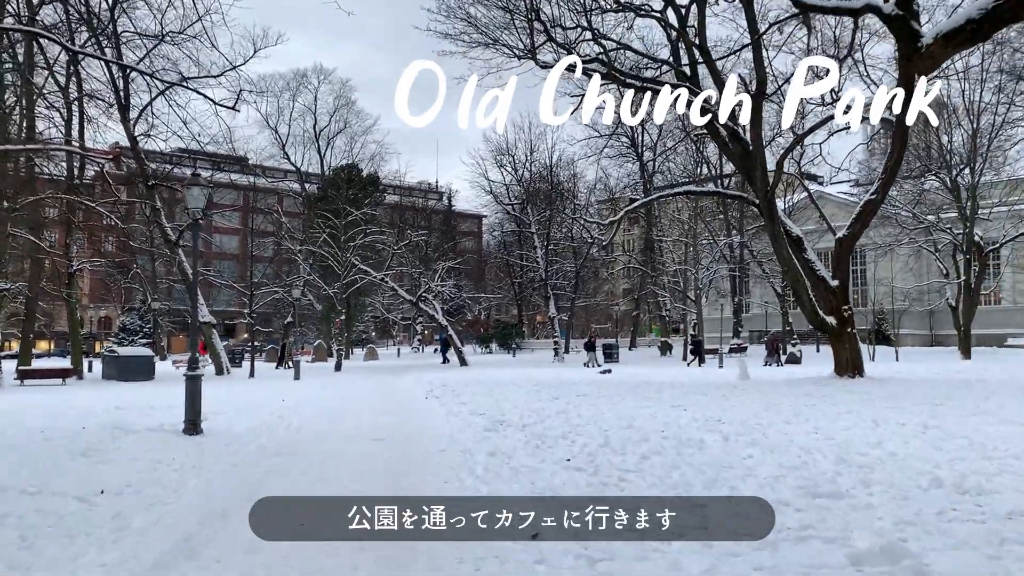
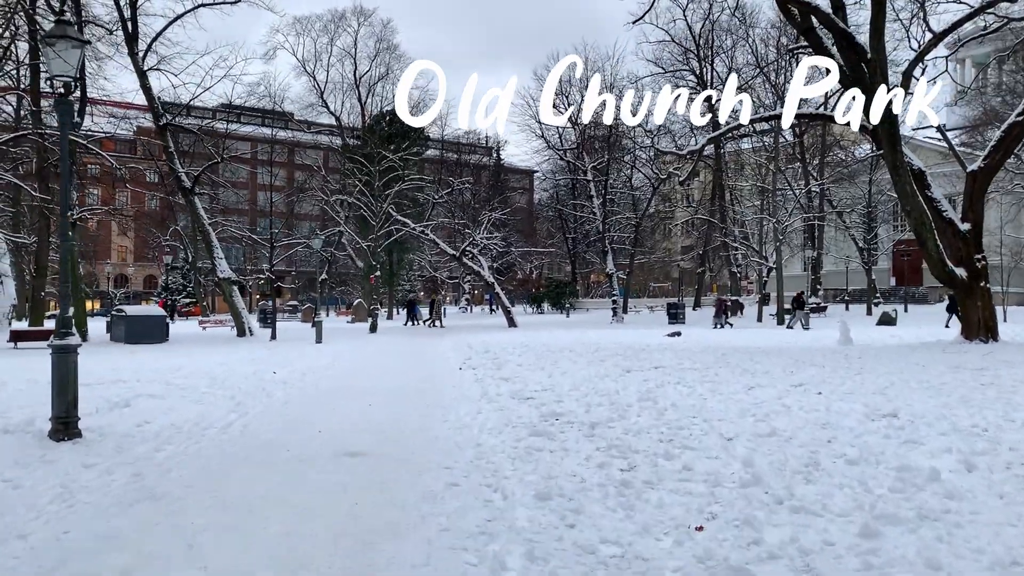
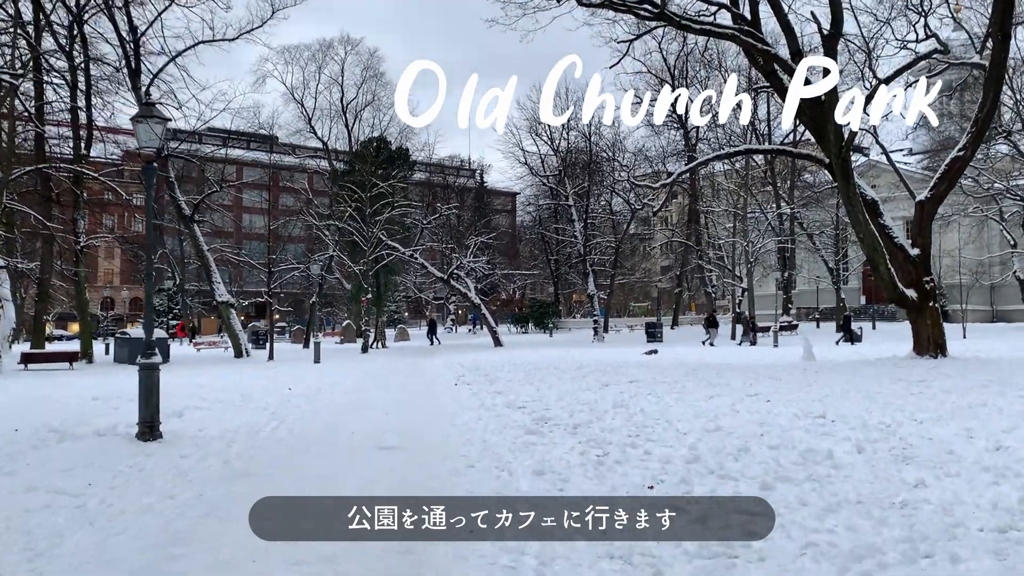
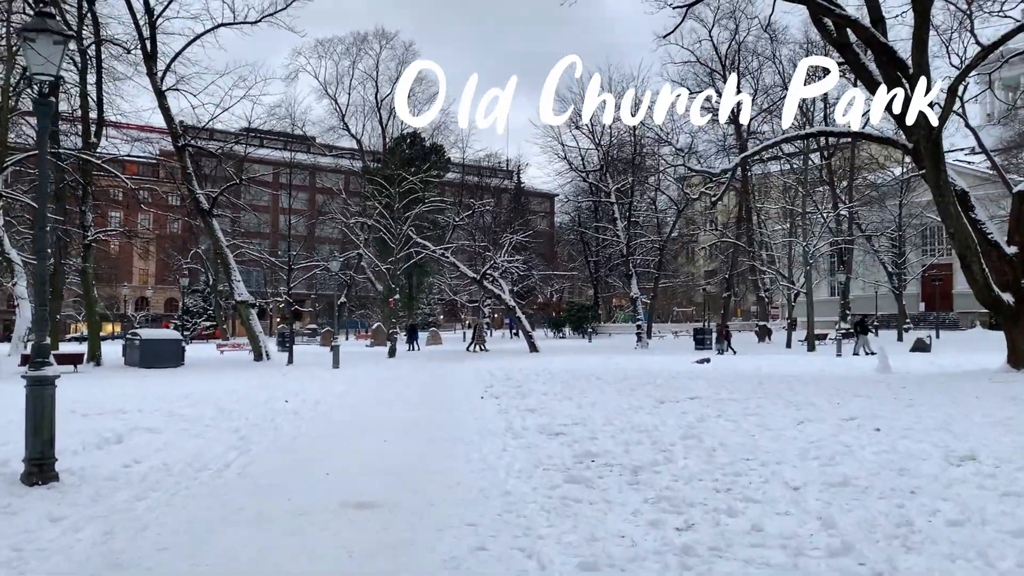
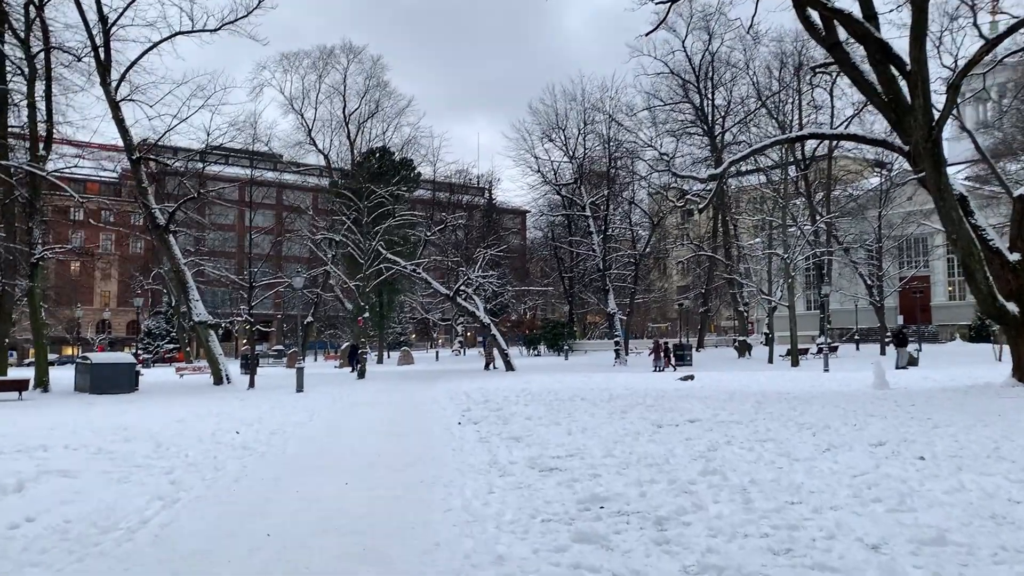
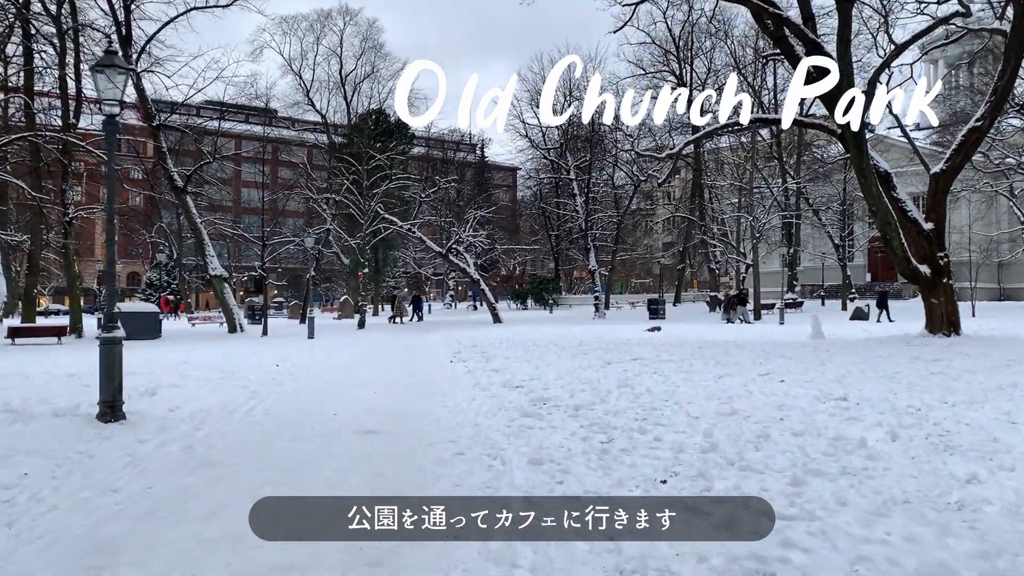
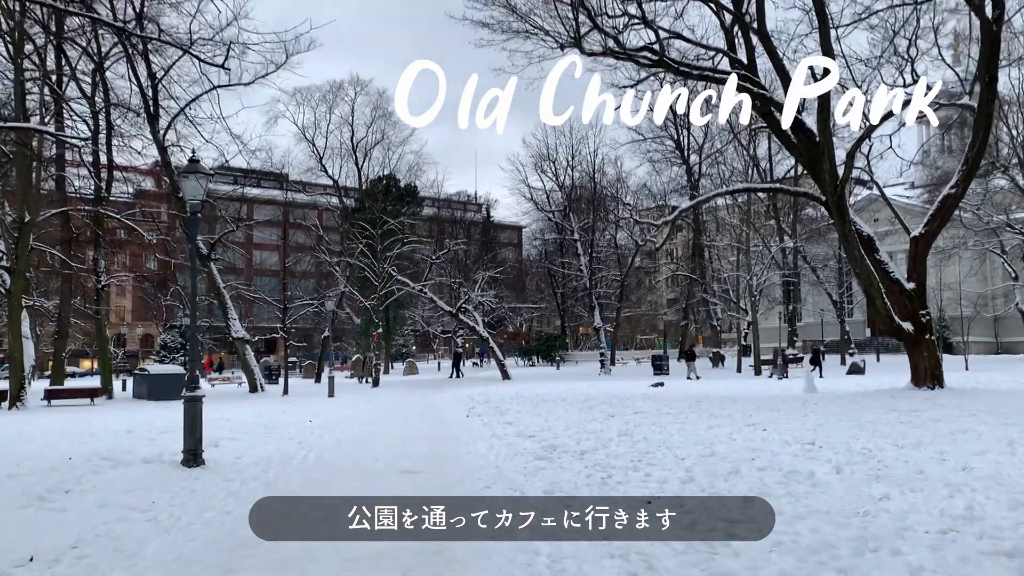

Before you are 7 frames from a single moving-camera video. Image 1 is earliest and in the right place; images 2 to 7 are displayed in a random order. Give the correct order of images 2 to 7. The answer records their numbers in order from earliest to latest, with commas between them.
7, 3, 6, 2, 4, 5
